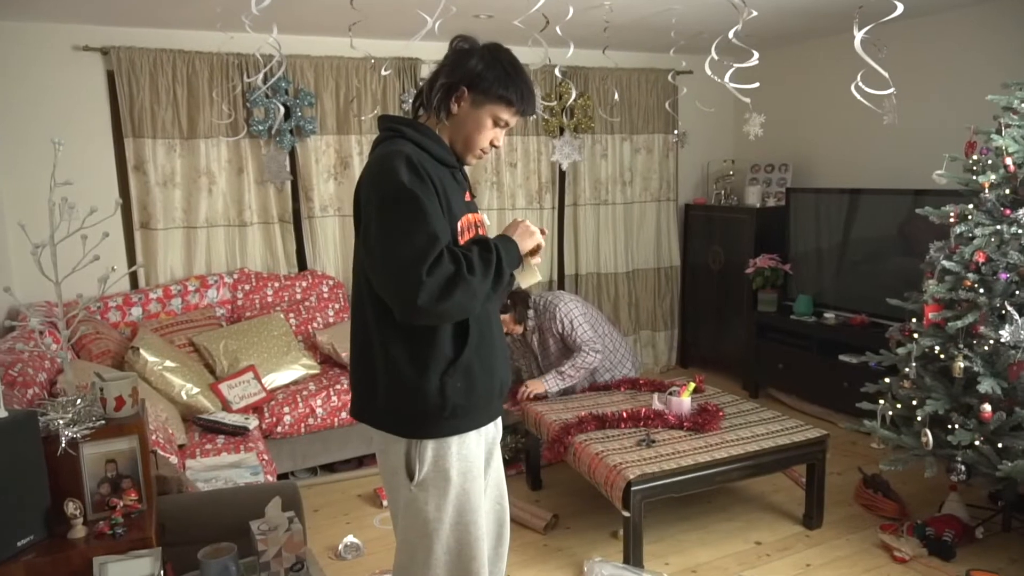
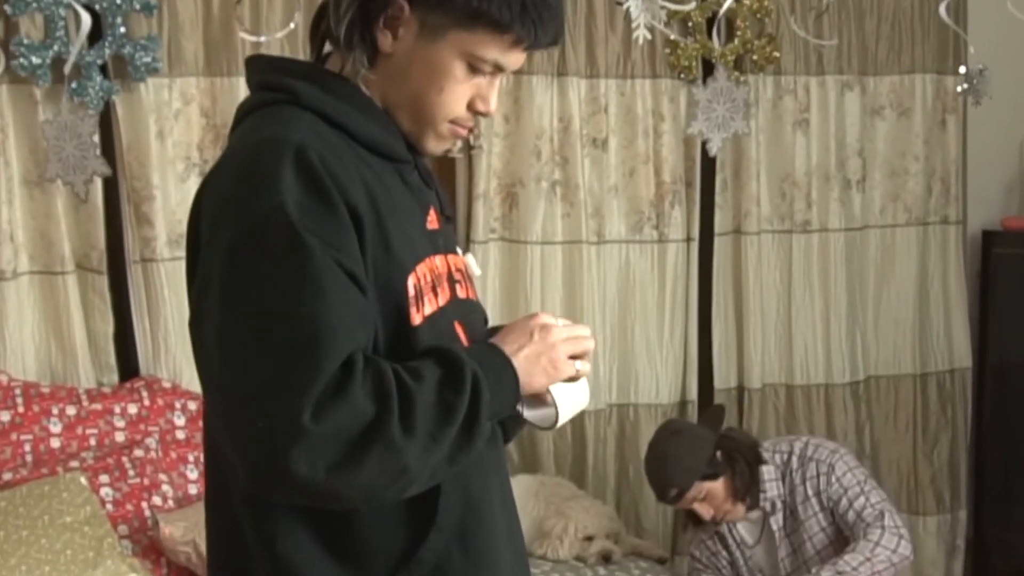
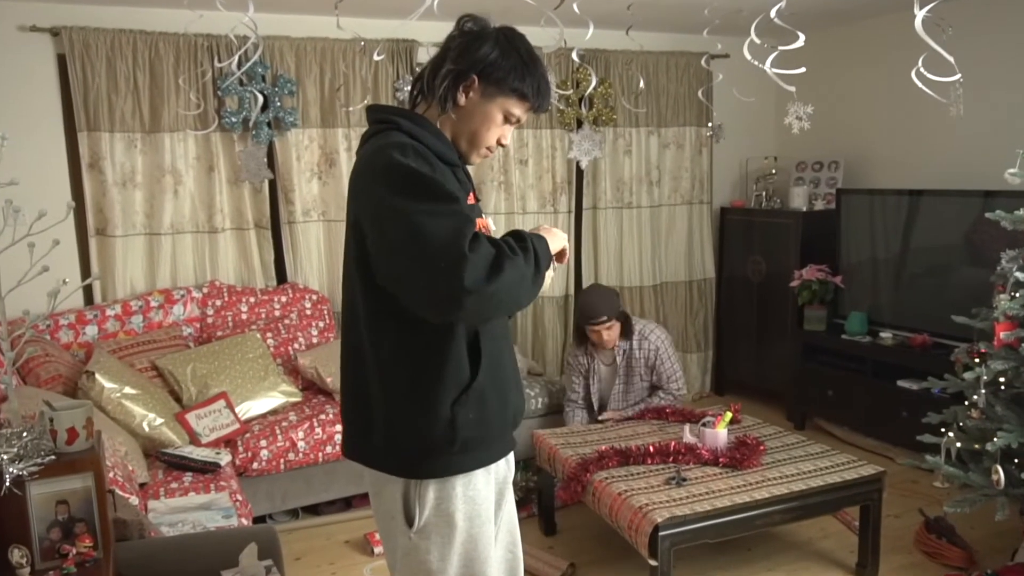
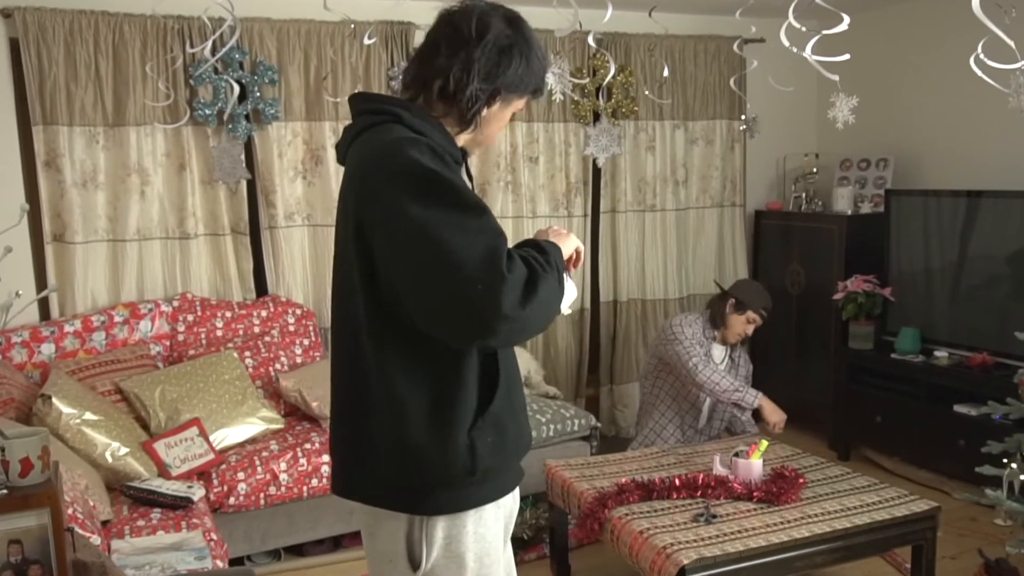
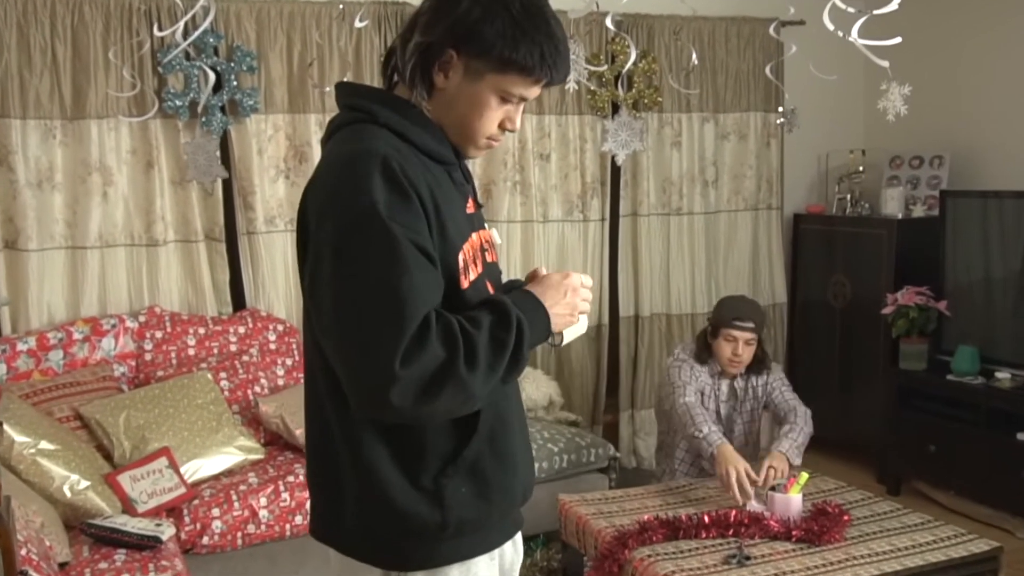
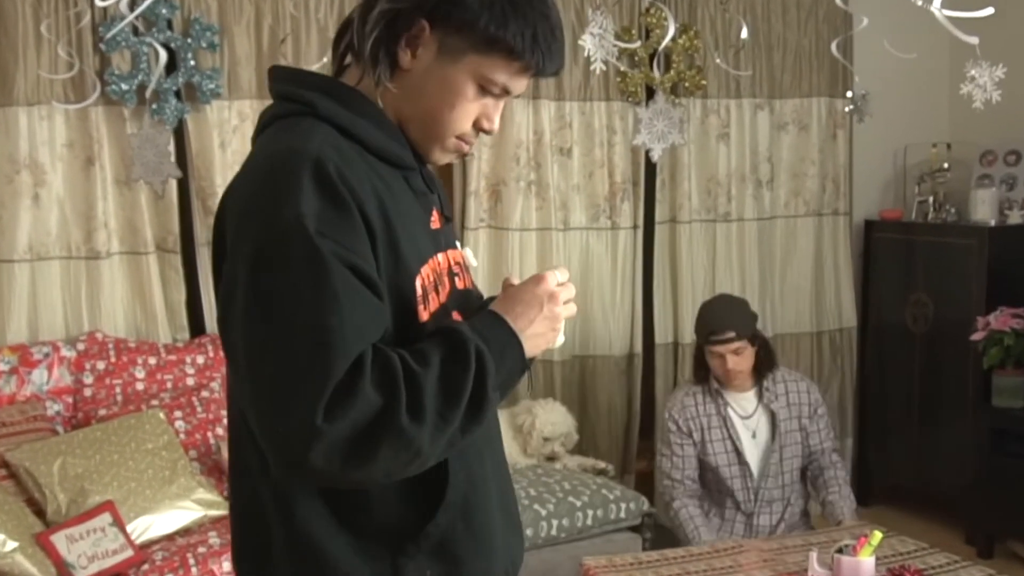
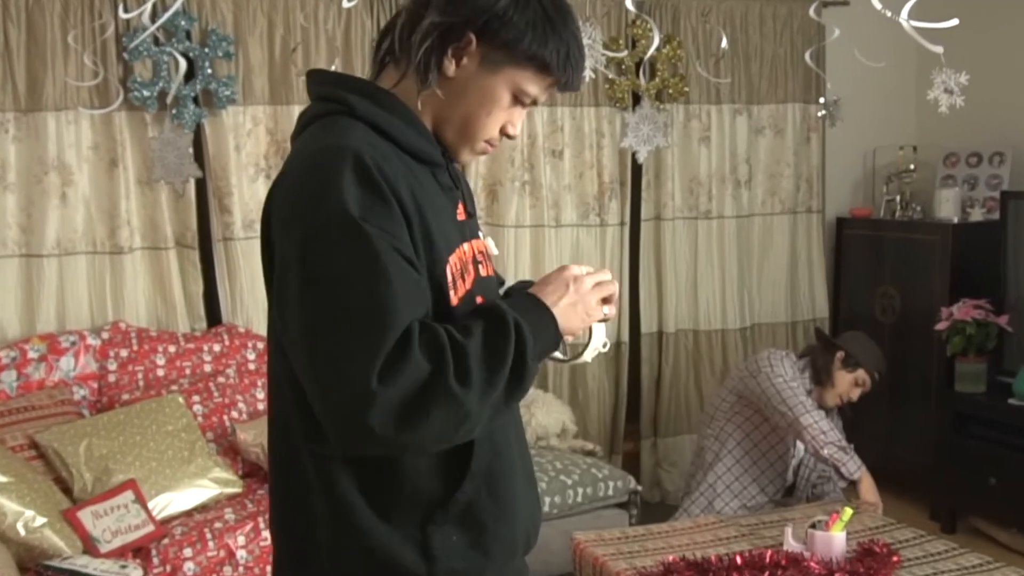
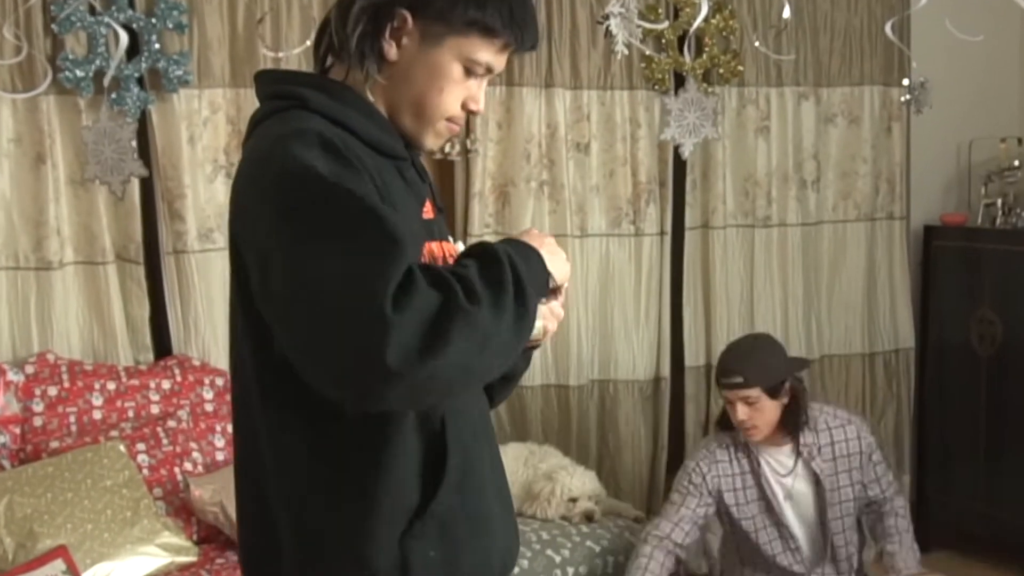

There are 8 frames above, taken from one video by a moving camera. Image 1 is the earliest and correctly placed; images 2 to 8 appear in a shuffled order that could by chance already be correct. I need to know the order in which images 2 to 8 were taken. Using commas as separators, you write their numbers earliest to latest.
3, 4, 5, 7, 6, 8, 2
